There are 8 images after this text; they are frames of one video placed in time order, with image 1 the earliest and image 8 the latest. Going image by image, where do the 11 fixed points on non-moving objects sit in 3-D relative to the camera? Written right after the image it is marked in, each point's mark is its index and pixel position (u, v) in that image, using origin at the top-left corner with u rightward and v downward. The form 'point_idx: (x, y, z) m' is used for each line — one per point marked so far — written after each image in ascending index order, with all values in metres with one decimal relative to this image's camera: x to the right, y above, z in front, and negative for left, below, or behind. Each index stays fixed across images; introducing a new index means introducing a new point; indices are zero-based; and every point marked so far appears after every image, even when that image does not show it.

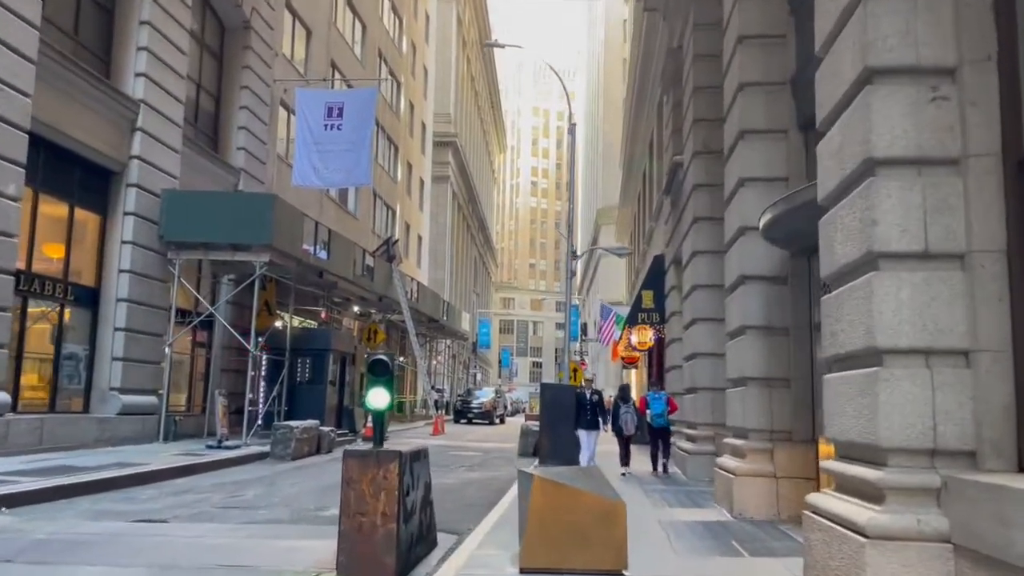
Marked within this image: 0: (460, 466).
0: (-1.1, -3.7, +17.7) m
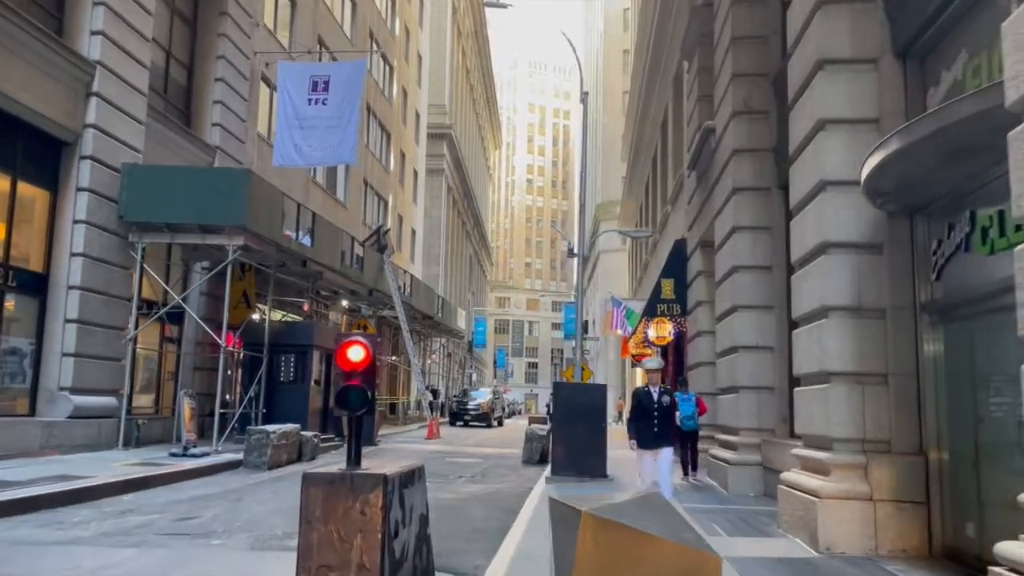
0: (-1.0, -3.4, +15.5) m
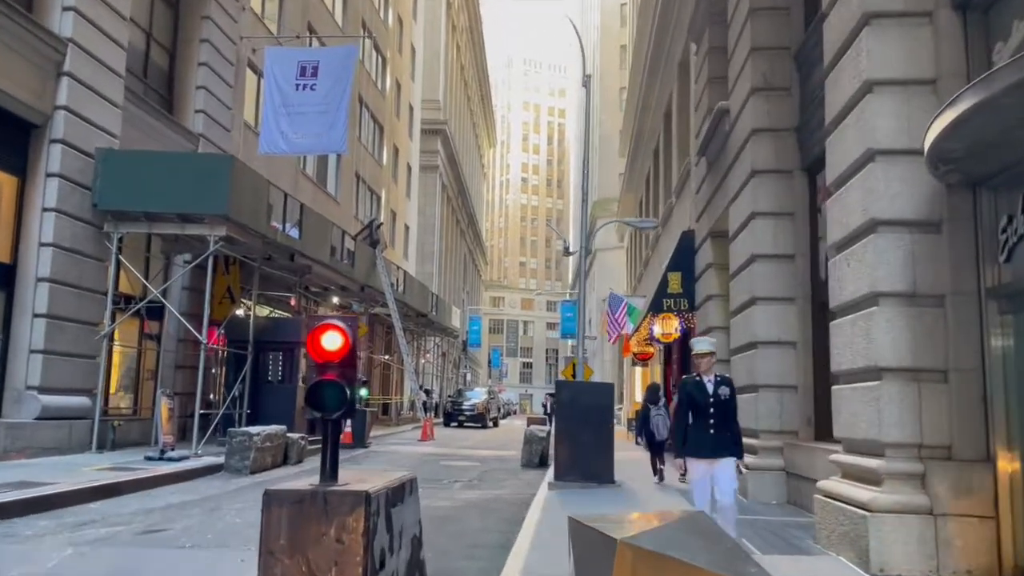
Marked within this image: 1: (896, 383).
0: (-1.0, -3.3, +14.5) m
1: (+3.0, -0.7, +6.6) m
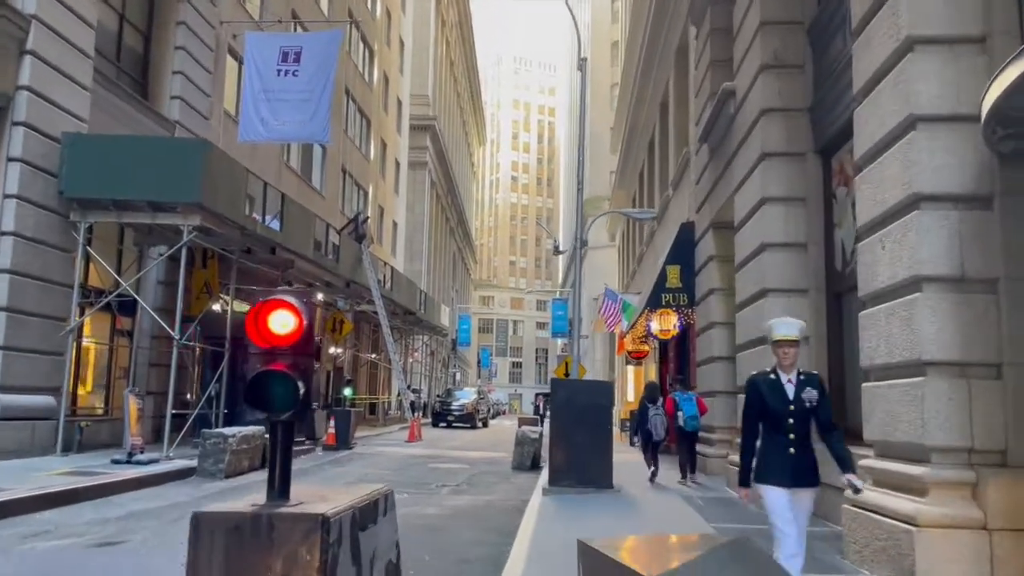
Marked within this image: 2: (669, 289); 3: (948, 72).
0: (-1.1, -3.2, +13.7) m
1: (+3.0, -0.6, +5.8) m
2: (+3.1, 0.0, +16.7) m
3: (+3.2, +1.6, +6.1) m
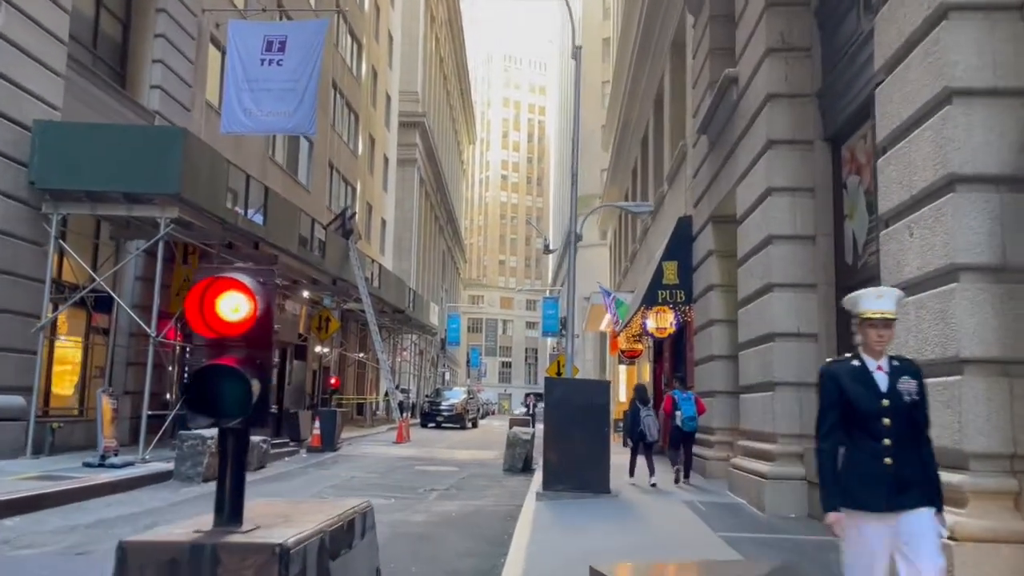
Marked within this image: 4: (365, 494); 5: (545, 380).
0: (-1.2, -3.1, +13.1) m
1: (+2.9, -0.6, +5.3) m
2: (+2.9, 0.0, +16.2) m
3: (+3.1, +1.6, +5.6) m
4: (-2.2, -3.1, +12.6) m
5: (+0.5, -1.2, +11.5) m
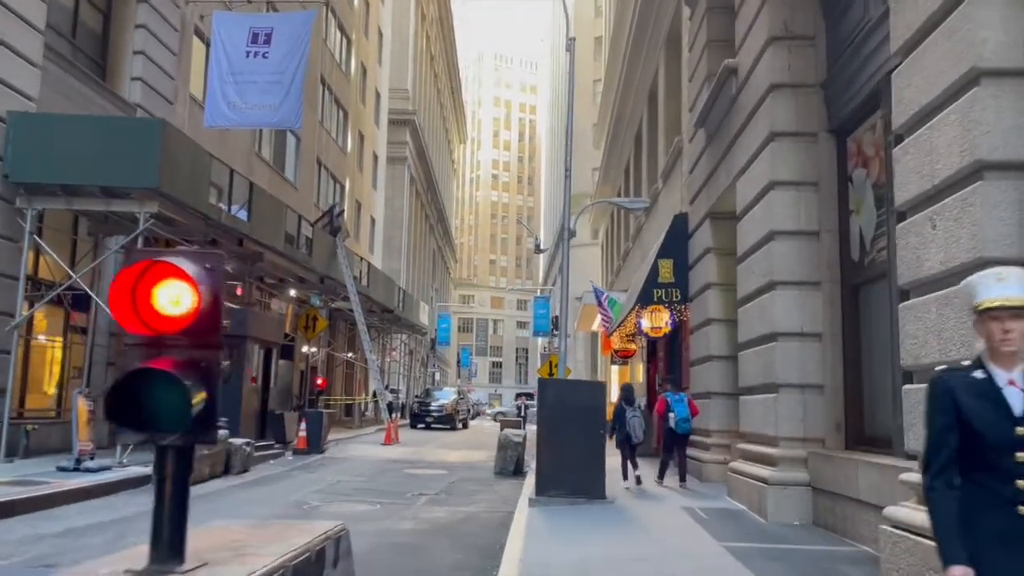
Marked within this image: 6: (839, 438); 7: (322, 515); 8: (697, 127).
0: (-1.4, -3.1, +12.7) m
1: (+2.9, -0.5, +4.9) m
2: (+2.8, +0.1, +15.7) m
3: (+3.1, +1.7, +5.2) m
4: (-2.3, -3.0, +12.1) m
5: (+0.3, -1.2, +11.0) m
6: (+3.6, -1.7, +9.4) m
7: (-2.4, -2.9, +10.8) m
8: (+3.2, +2.8, +14.5) m
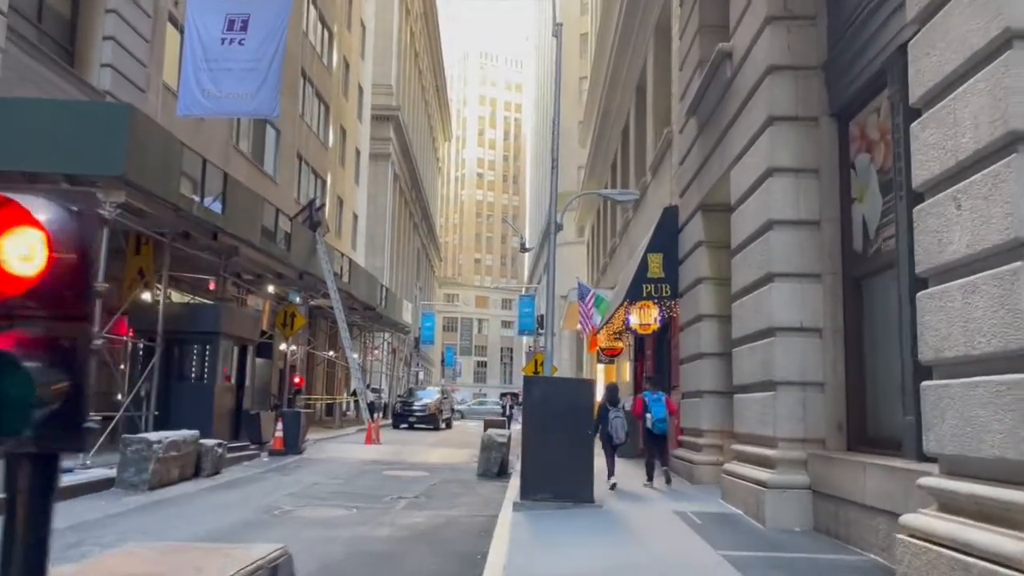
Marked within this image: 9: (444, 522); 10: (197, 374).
0: (-1.6, -3.0, +12.1) m
1: (+2.8, -0.5, +4.4) m
2: (+2.5, +0.2, +15.2) m
3: (+3.0, +1.7, +4.7) m
4: (-2.5, -2.9, +11.5) m
5: (+0.1, -1.1, +10.5) m
6: (+3.5, -1.6, +8.9) m
7: (-2.6, -2.8, +10.2) m
8: (+2.9, +2.9, +14.0) m
9: (-0.8, -2.8, +10.1) m
10: (-6.3, -1.7, +17.0) m
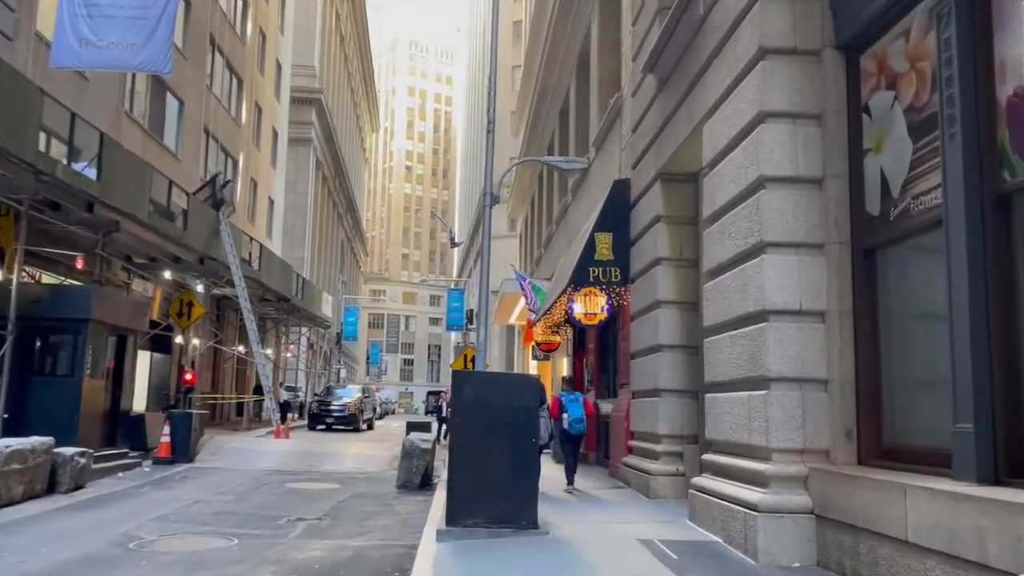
0: (-2.5, -2.7, +9.8) m
1: (+2.6, -0.2, +2.6) m
2: (+1.4, +0.4, +13.3) m
3: (+2.8, +2.0, +2.9) m
4: (-3.4, -2.6, +9.2) m
5: (-0.6, -0.9, +8.4) m
6: (+2.8, -1.4, +7.1) m
7: (-3.3, -2.5, +7.9) m
8: (+1.9, +3.1, +12.2) m
9: (-1.5, -2.5, +7.9) m
10: (-7.5, -1.3, +14.3) m
